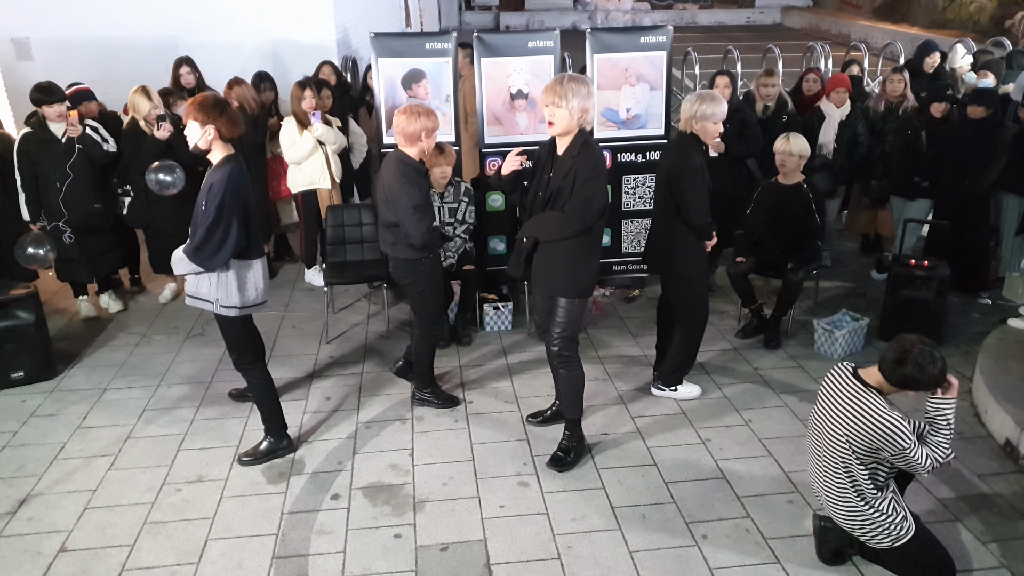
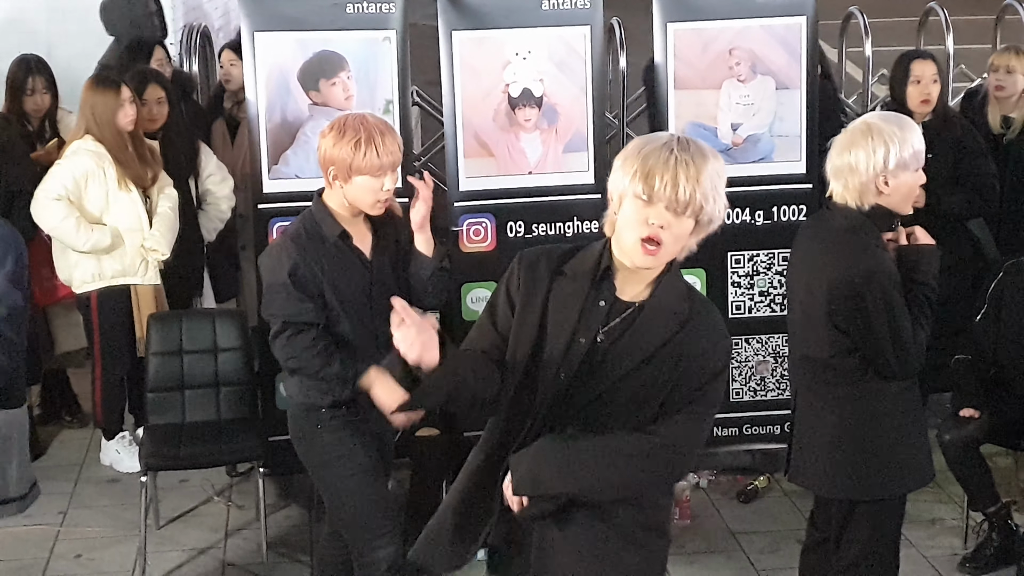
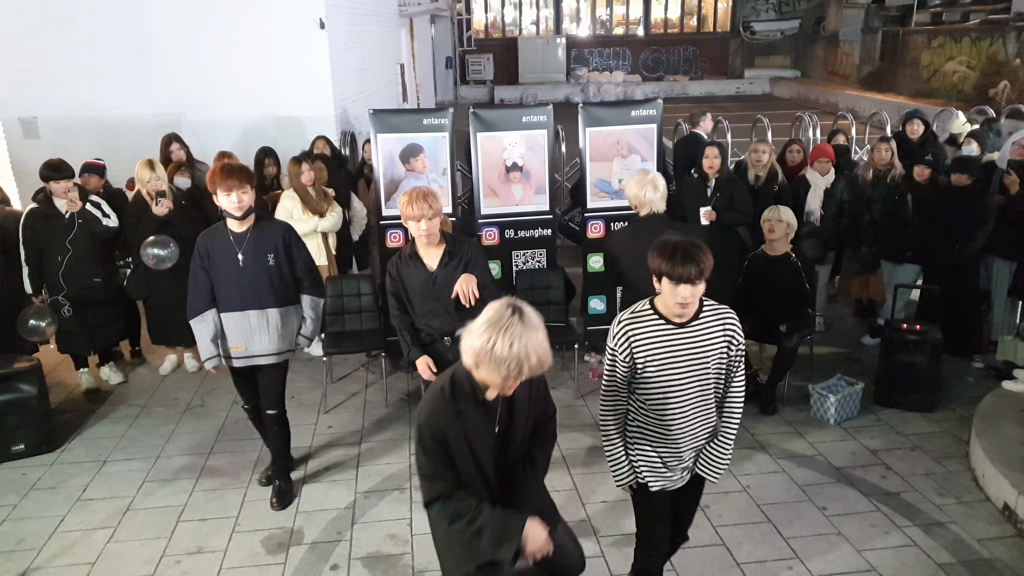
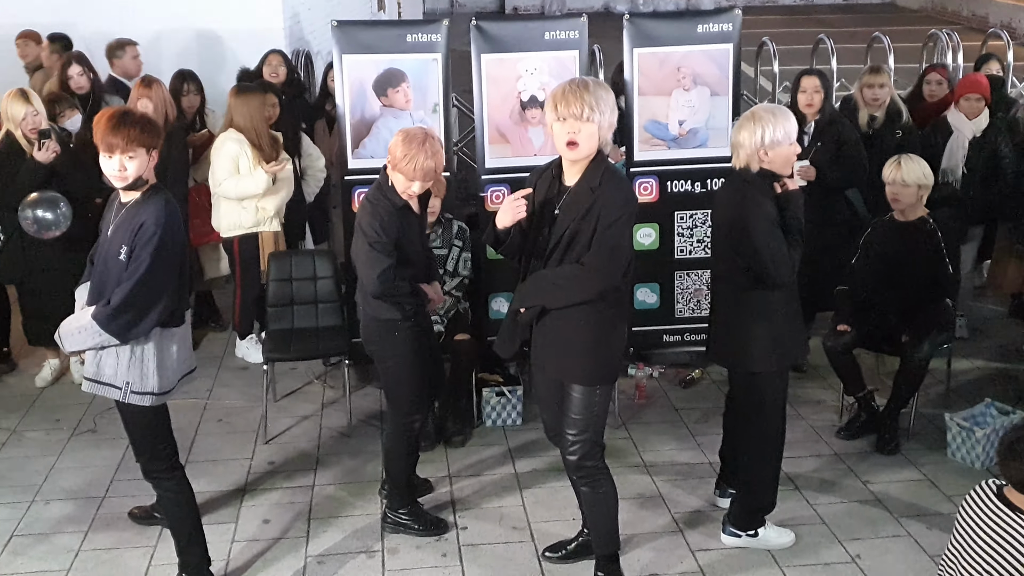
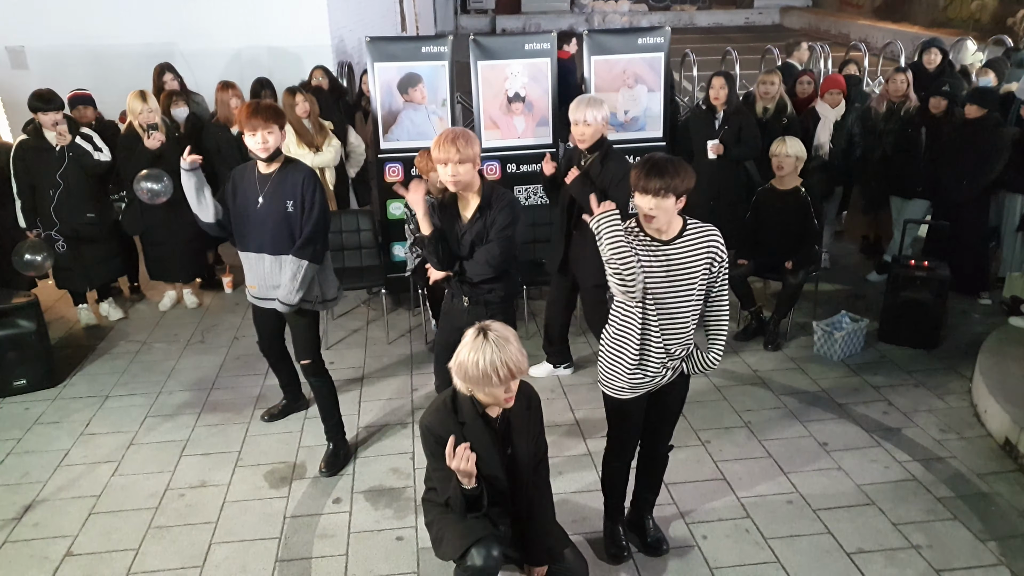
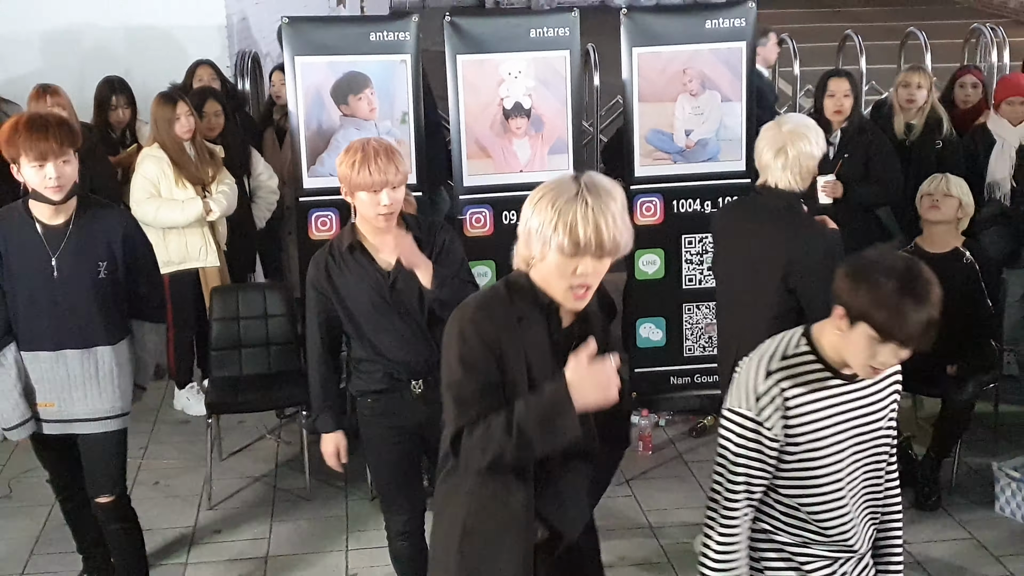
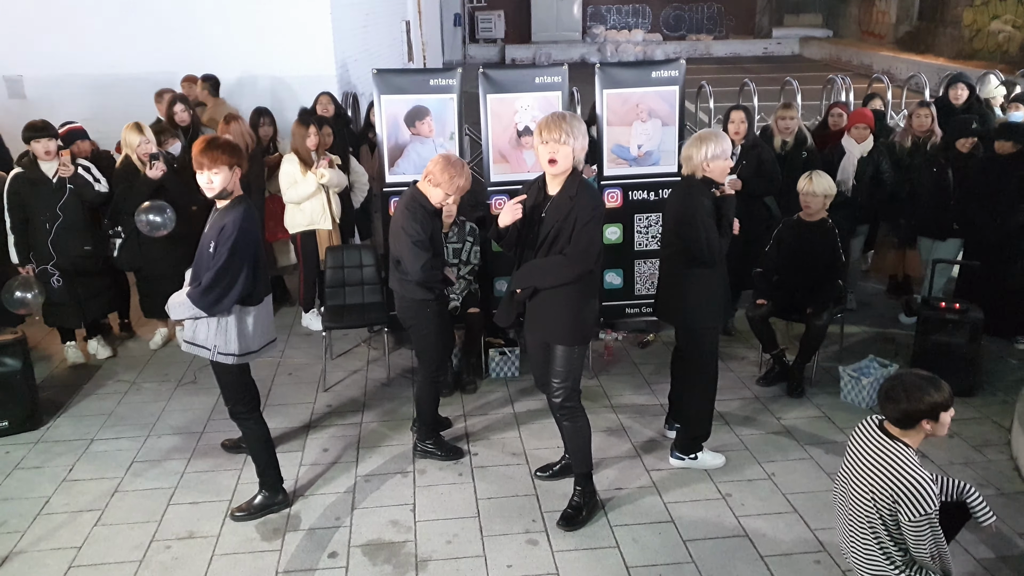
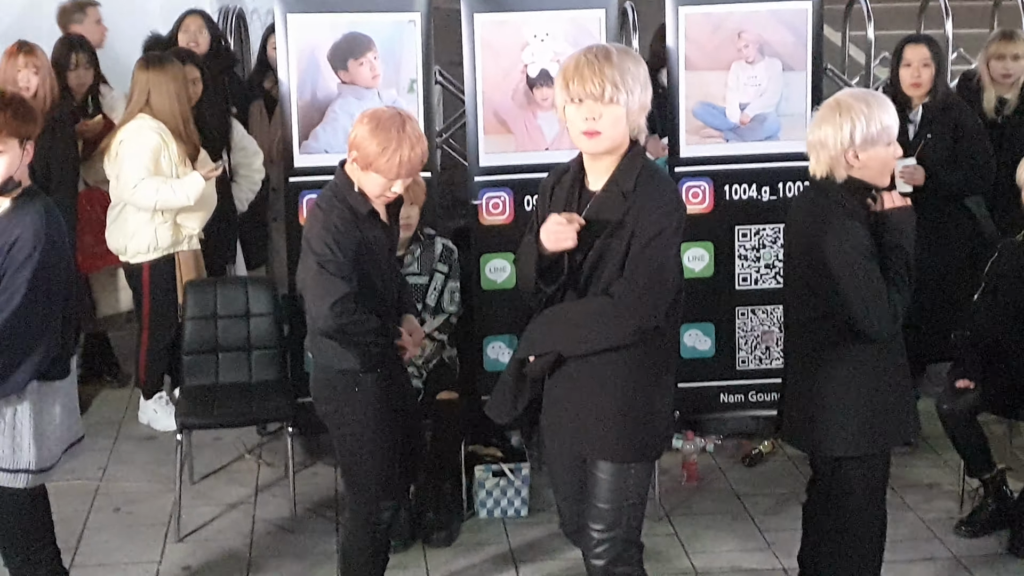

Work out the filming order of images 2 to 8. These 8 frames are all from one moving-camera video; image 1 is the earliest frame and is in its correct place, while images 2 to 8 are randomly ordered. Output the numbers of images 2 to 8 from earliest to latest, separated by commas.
7, 4, 8, 2, 6, 3, 5
